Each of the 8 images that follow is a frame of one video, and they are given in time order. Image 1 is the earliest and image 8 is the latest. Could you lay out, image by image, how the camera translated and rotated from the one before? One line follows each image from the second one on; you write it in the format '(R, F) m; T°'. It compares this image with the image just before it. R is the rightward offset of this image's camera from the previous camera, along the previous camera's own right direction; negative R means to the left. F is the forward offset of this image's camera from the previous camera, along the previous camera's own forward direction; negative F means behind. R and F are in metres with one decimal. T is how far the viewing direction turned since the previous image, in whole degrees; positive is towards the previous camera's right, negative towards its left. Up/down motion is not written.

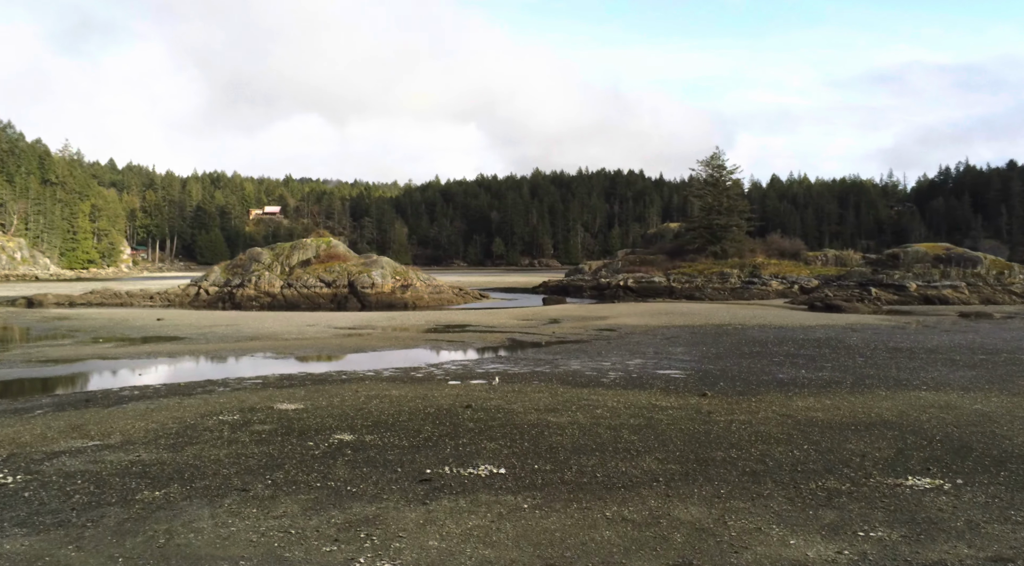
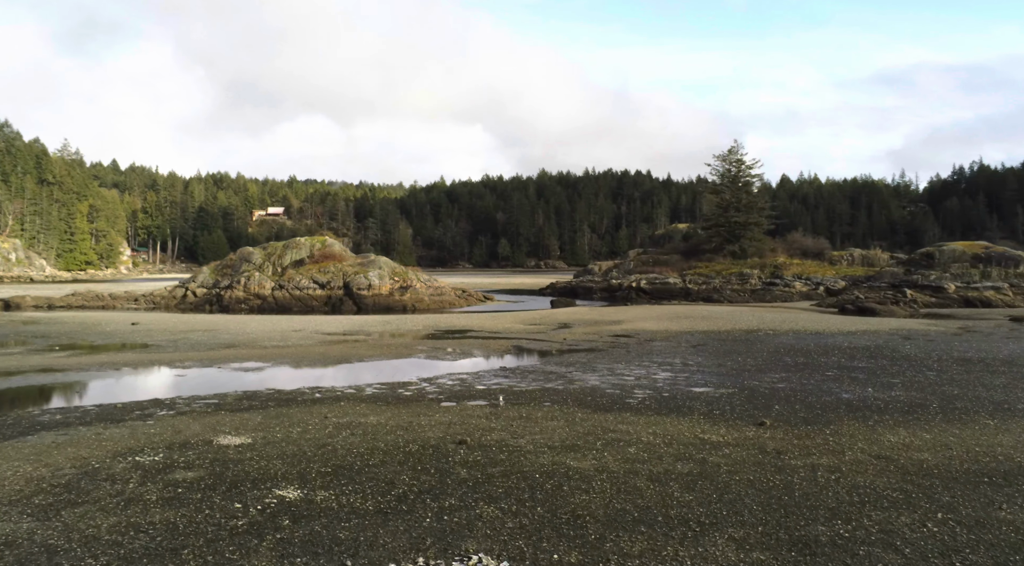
(0.0, +3.1) m; 0°
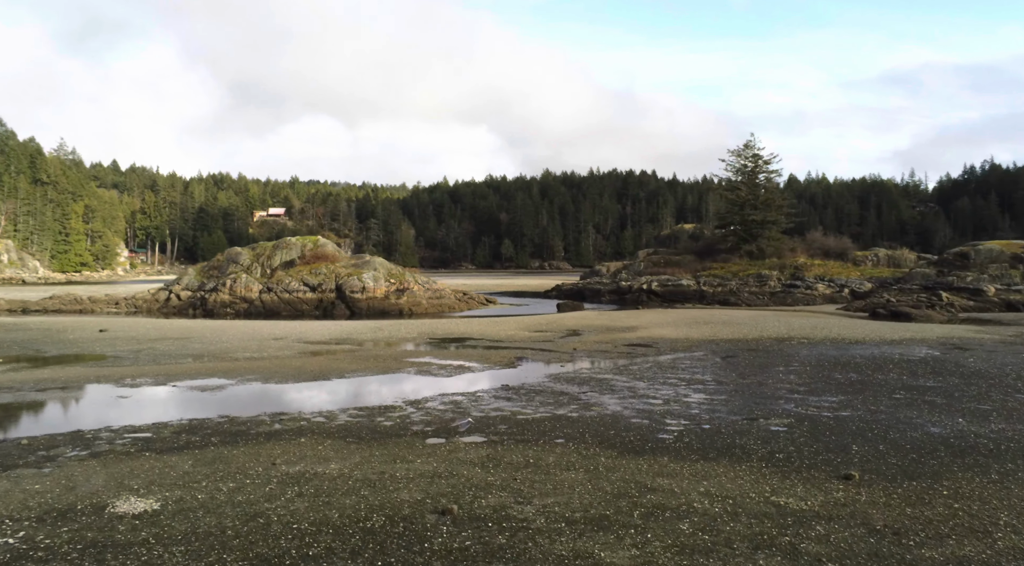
(0.0, +3.0) m; 0°
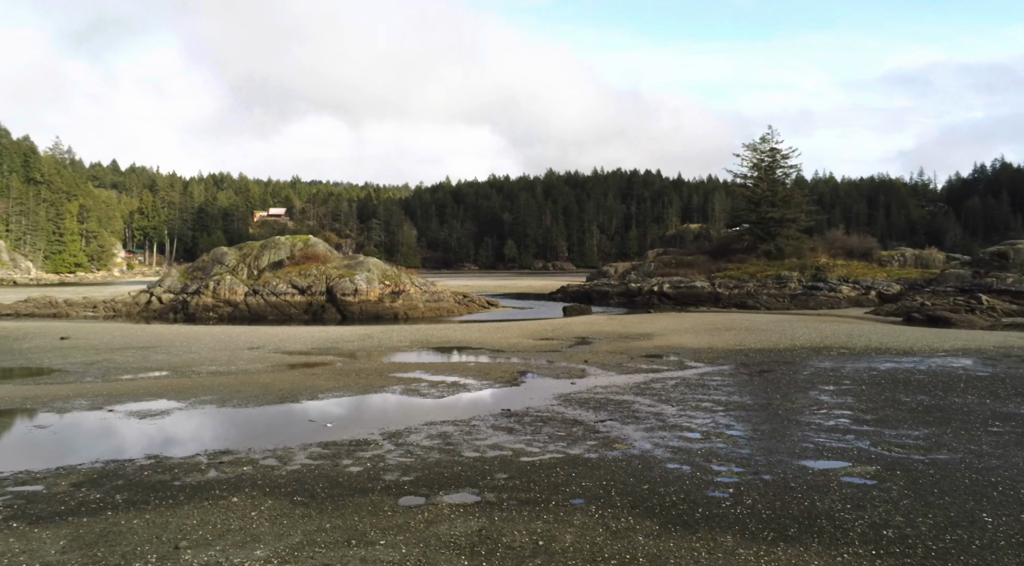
(0.0, +2.9) m; 0°
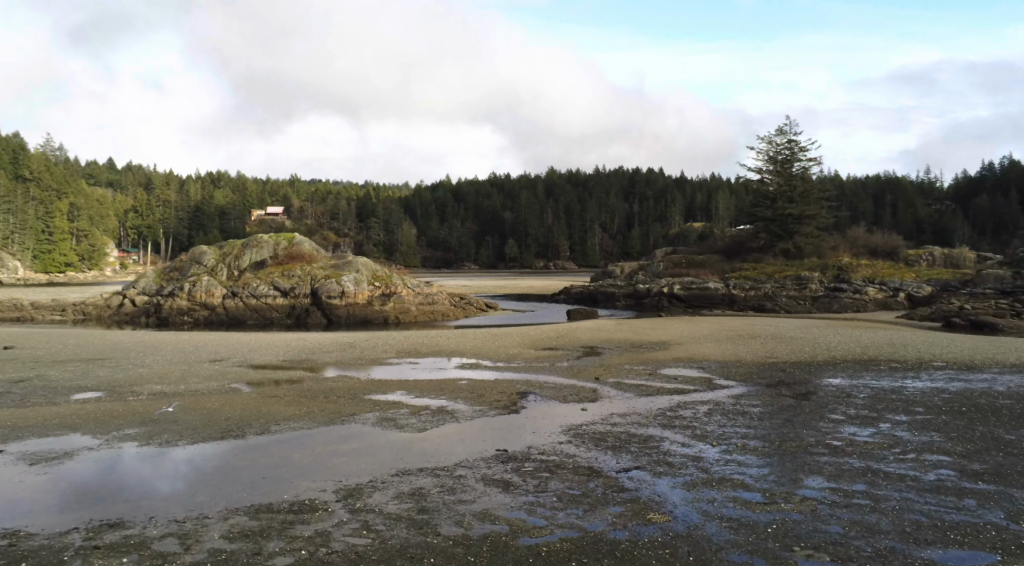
(+0.1, +3.1) m; 0°
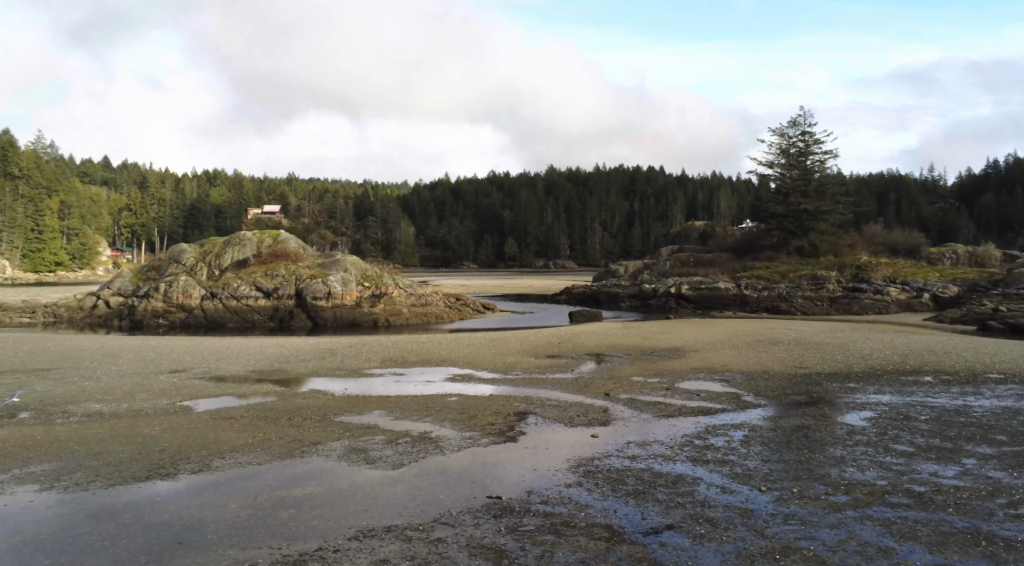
(+0.1, +2.5) m; 0°
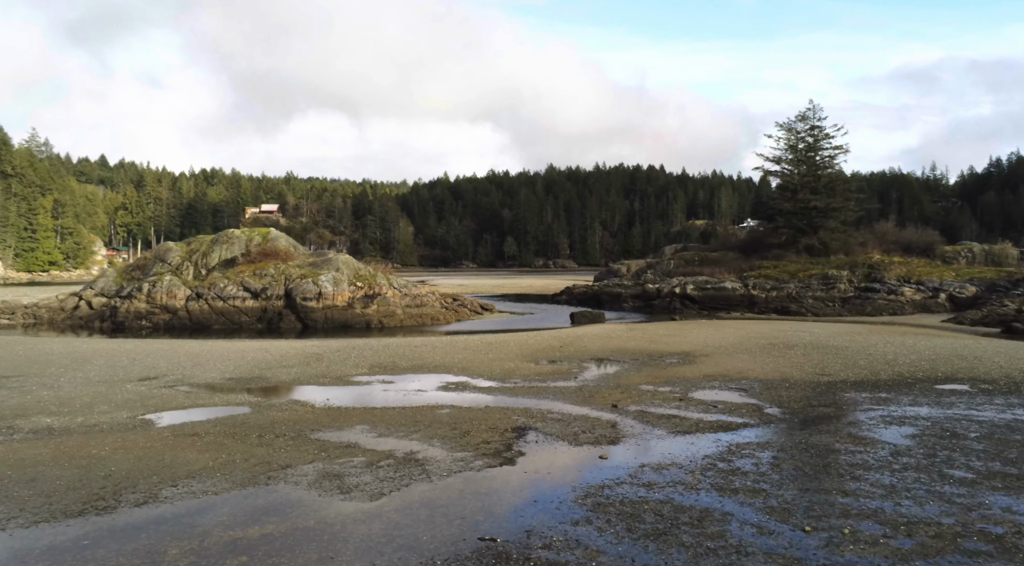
(0.0, +1.5) m; 0°
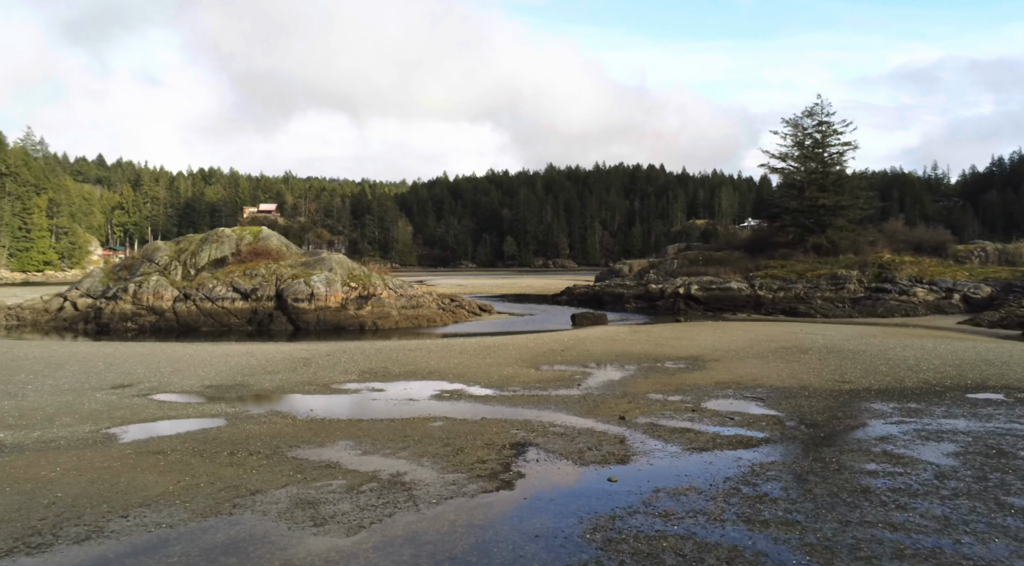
(0.0, +1.2) m; 0°
